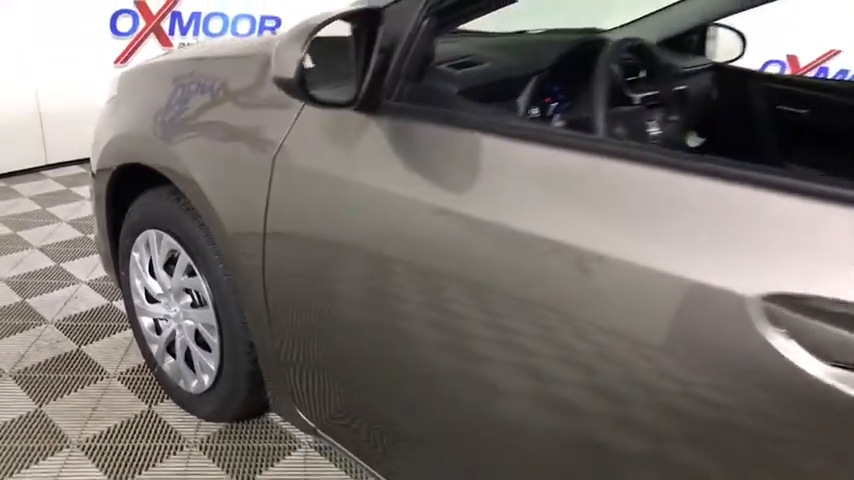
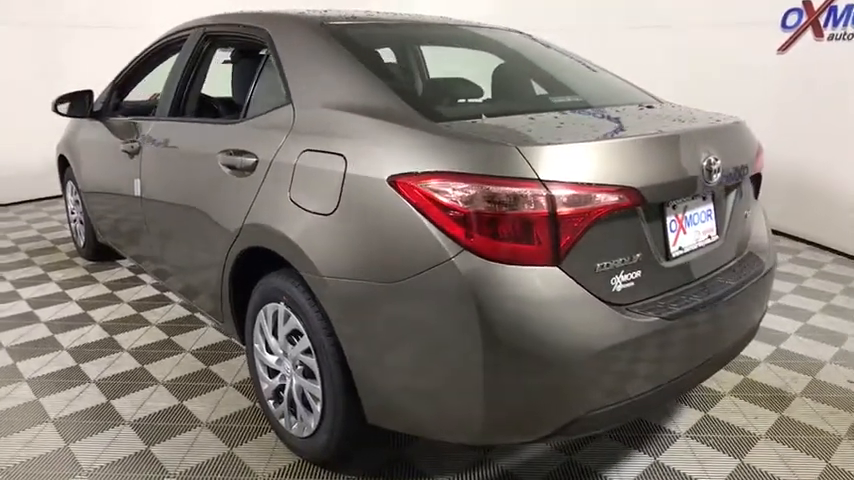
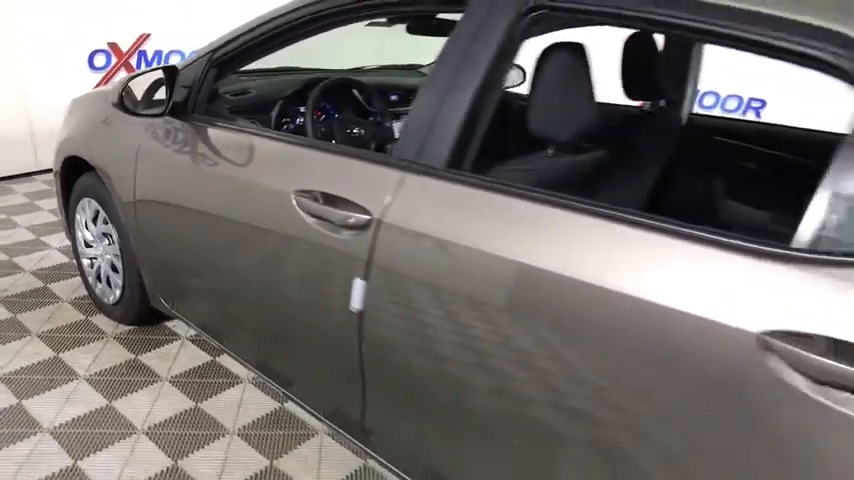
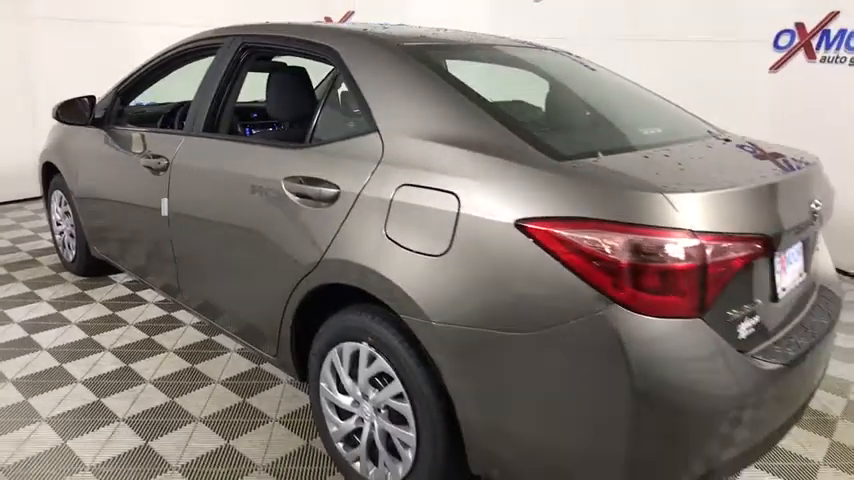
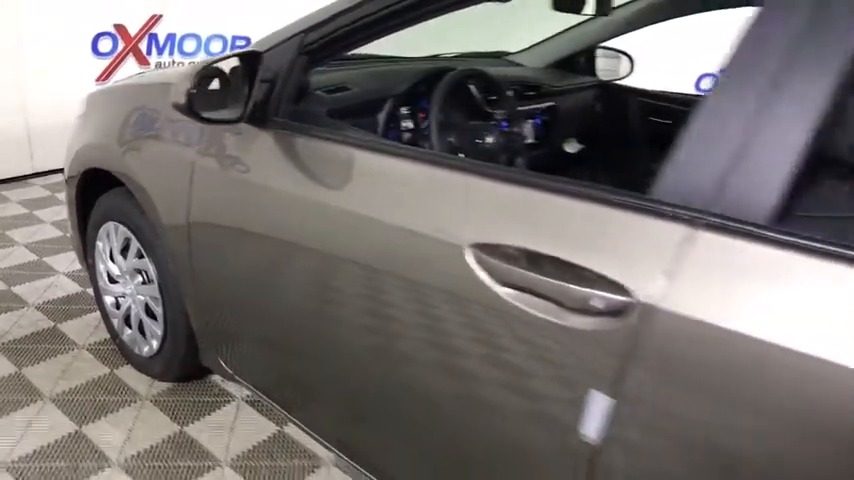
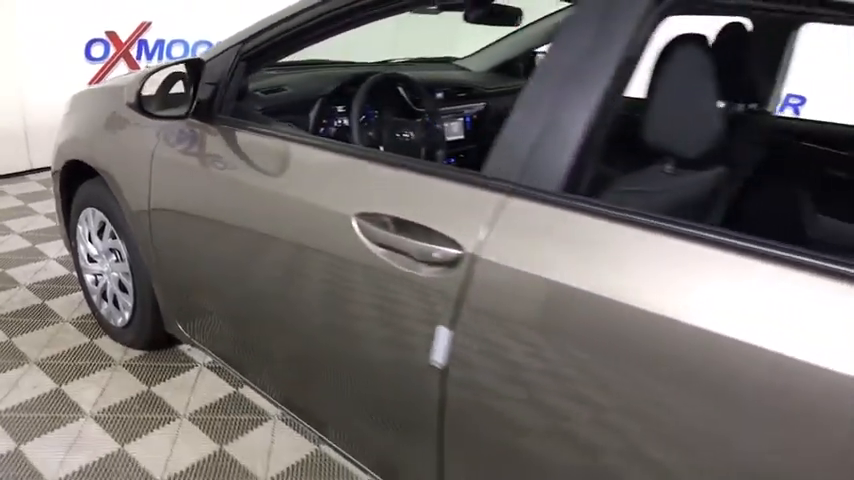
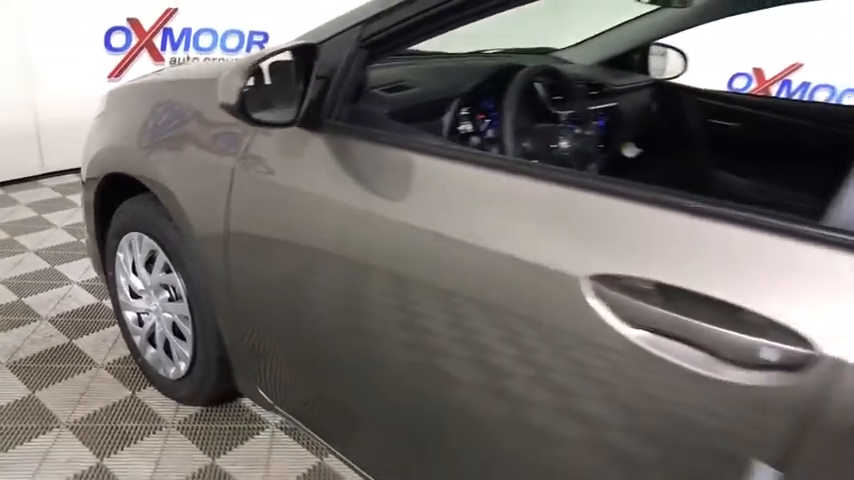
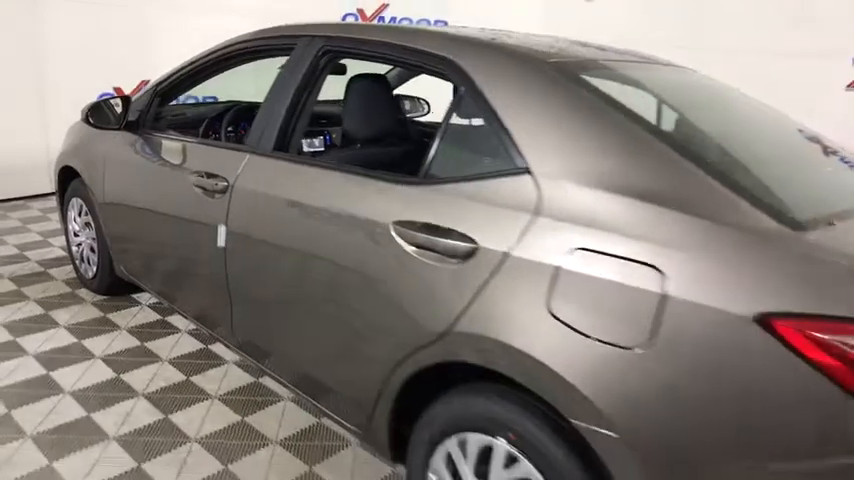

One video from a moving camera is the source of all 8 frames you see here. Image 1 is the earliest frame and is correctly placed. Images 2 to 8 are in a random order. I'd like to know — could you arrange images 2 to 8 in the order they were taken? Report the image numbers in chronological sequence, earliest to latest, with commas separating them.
7, 5, 6, 3, 8, 4, 2
